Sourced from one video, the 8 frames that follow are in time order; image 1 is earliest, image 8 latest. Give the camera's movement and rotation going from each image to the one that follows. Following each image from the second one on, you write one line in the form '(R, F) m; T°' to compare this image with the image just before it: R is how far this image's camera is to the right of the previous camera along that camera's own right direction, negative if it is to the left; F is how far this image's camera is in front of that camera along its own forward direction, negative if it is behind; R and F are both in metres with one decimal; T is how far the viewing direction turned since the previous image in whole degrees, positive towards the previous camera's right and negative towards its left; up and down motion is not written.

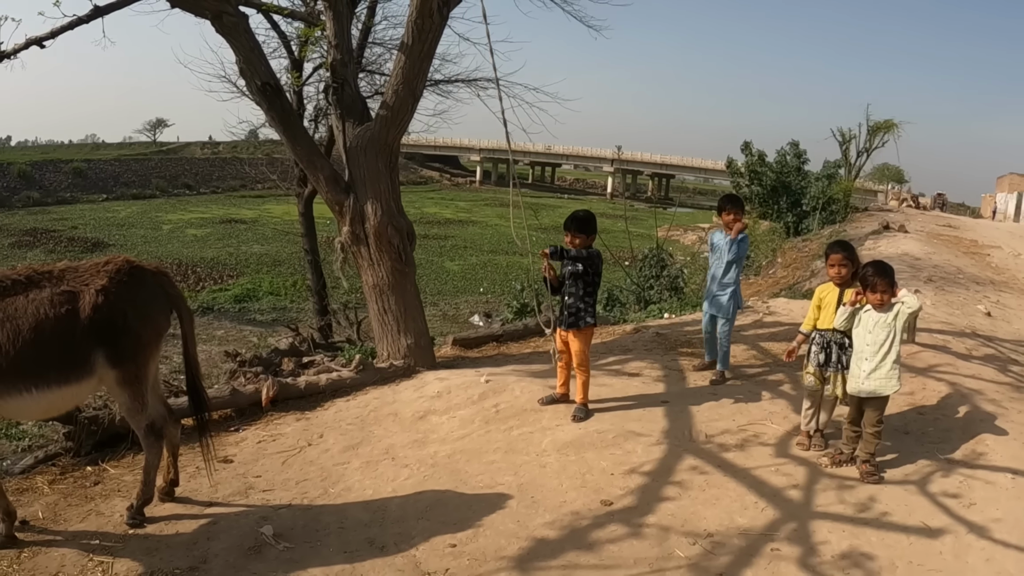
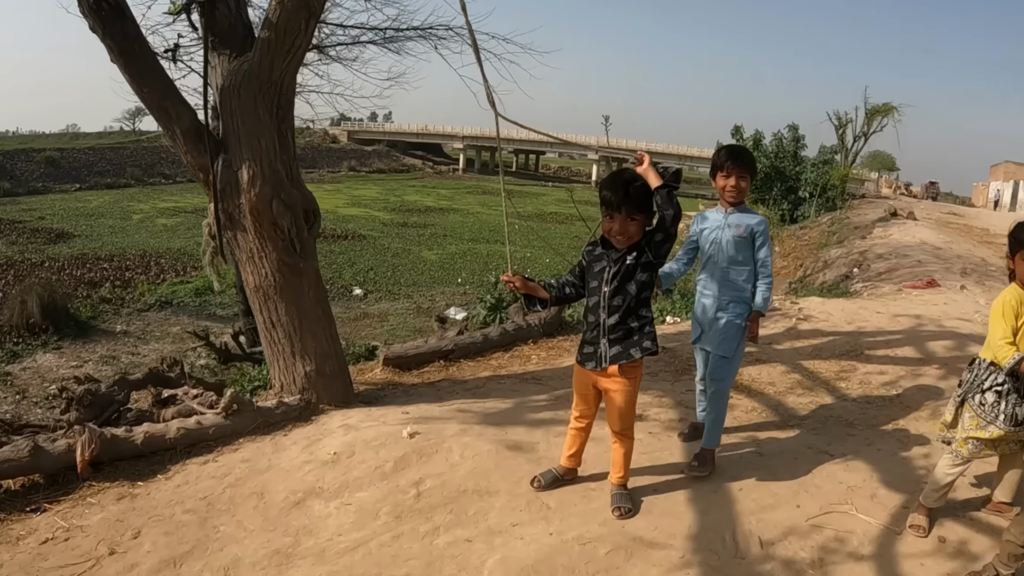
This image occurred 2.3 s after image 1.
(+0.3, +2.1) m; +1°
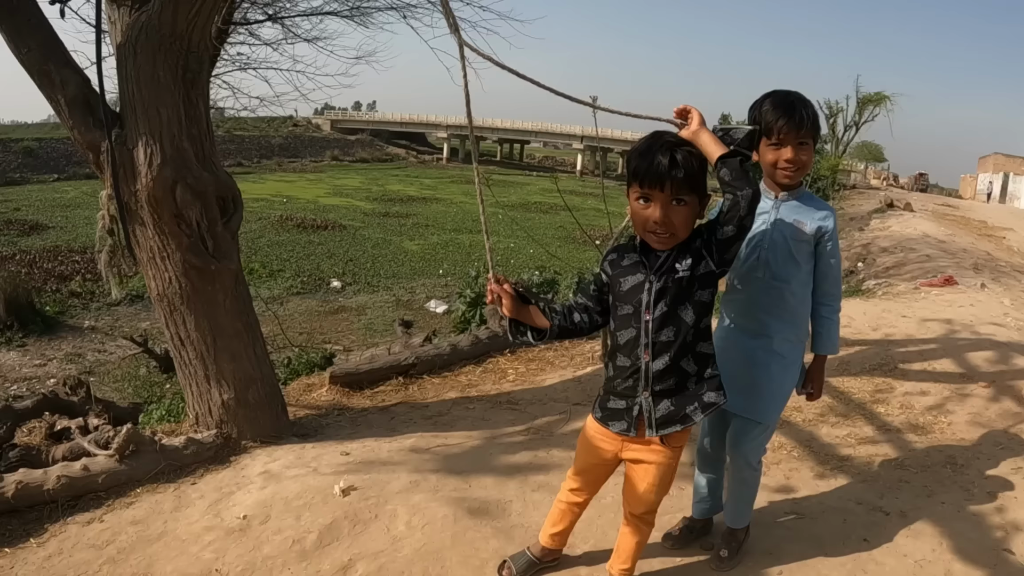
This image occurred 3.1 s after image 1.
(+0.1, +0.9) m; +1°
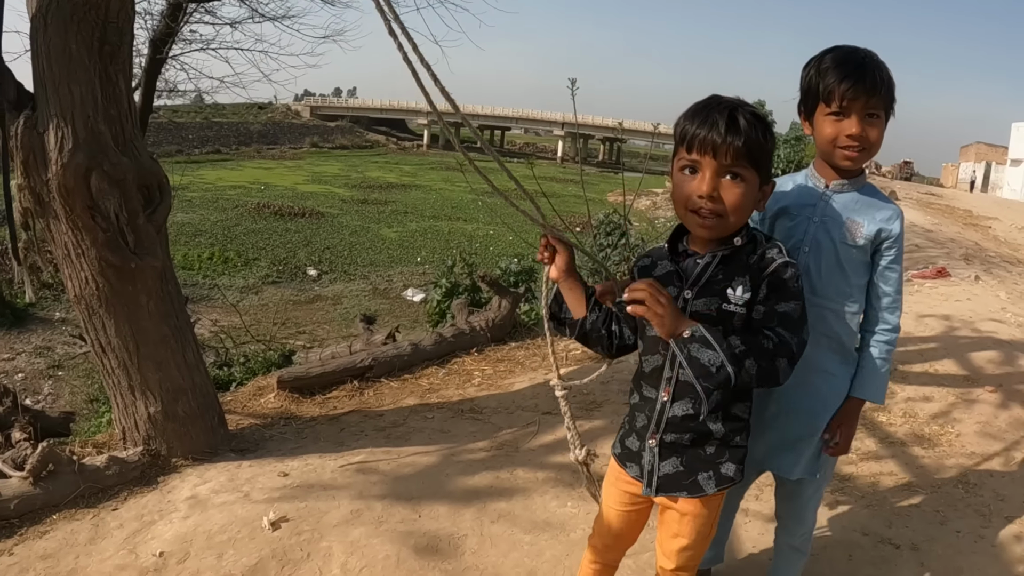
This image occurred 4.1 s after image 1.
(+0.1, +0.4) m; +1°
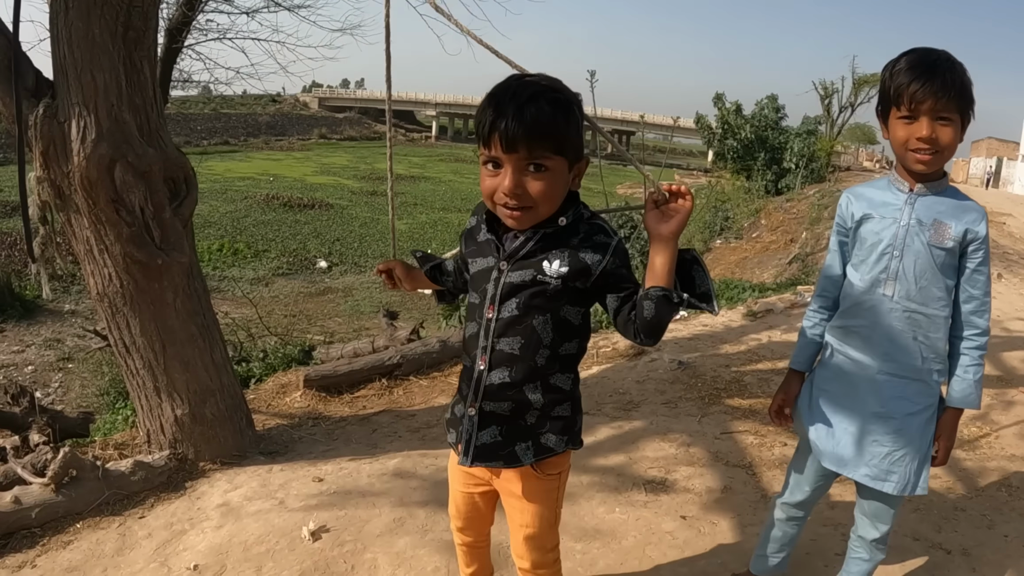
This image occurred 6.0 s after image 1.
(-0.2, +0.1) m; -1°
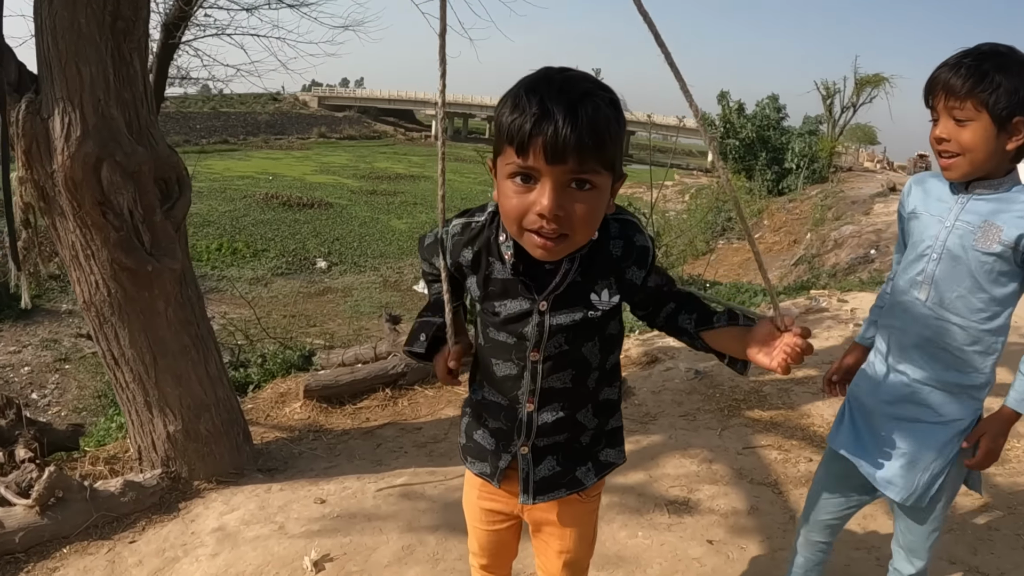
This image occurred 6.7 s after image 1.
(-0.1, +0.2) m; 0°
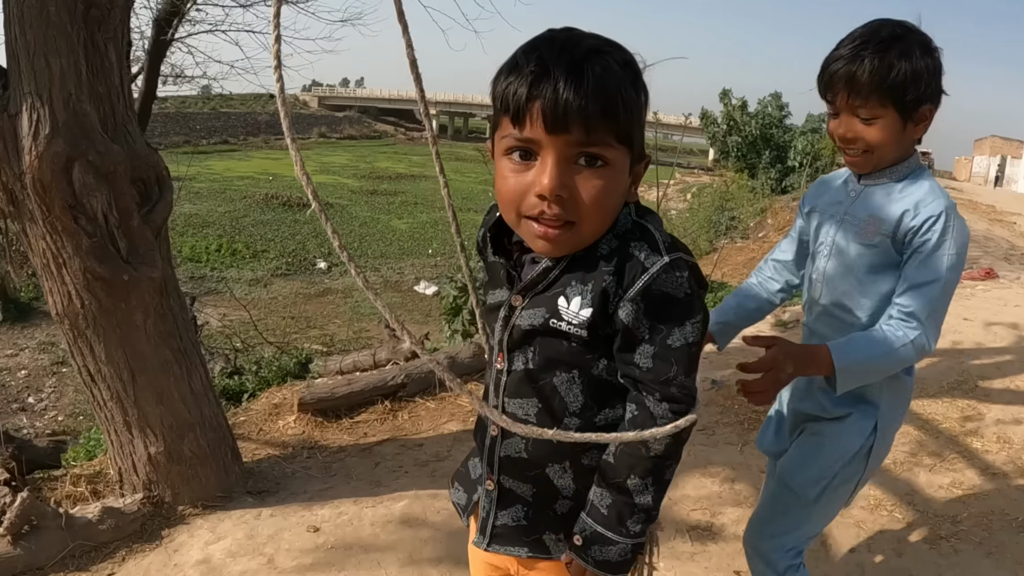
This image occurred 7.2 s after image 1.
(0.0, +0.2) m; 0°
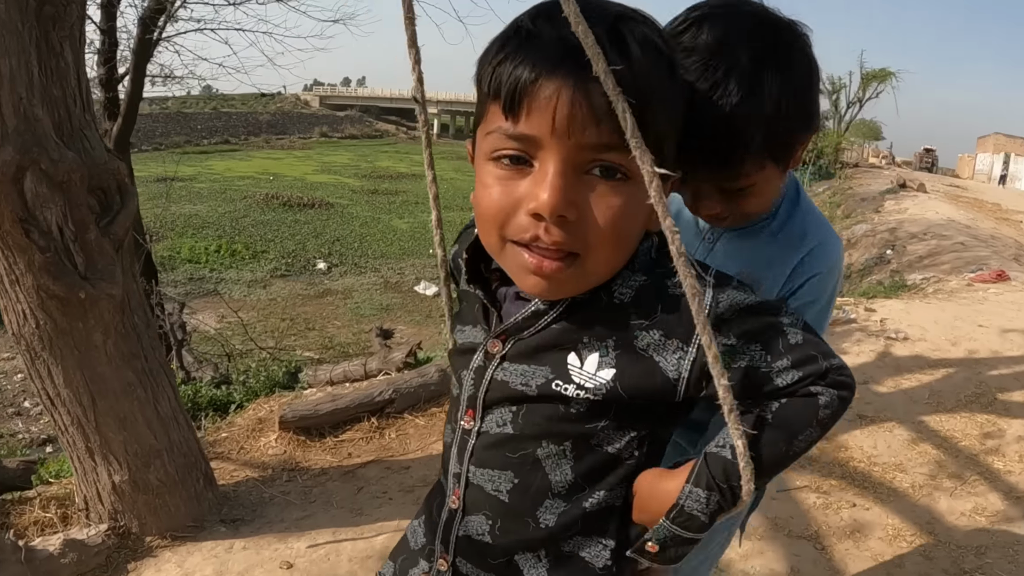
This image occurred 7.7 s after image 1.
(0.0, +0.2) m; 0°
